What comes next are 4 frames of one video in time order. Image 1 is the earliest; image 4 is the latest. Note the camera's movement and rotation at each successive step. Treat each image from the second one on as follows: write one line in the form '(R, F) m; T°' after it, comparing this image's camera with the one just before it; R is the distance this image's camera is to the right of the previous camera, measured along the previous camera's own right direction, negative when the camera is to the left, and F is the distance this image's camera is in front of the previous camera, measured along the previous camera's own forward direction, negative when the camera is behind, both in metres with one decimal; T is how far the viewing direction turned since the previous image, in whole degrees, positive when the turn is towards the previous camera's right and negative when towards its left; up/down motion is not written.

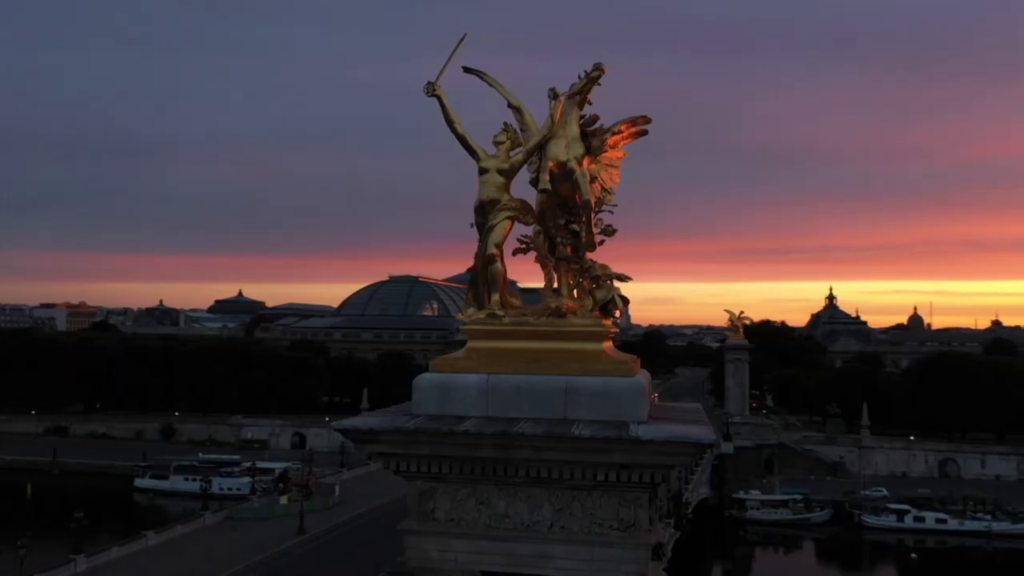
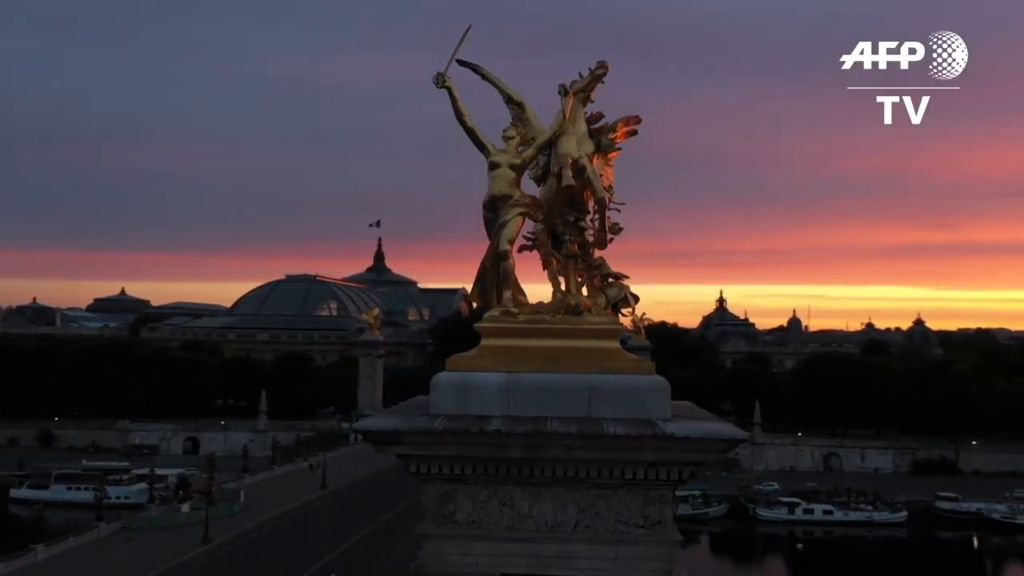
(-1.4, 0.0) m; +10°
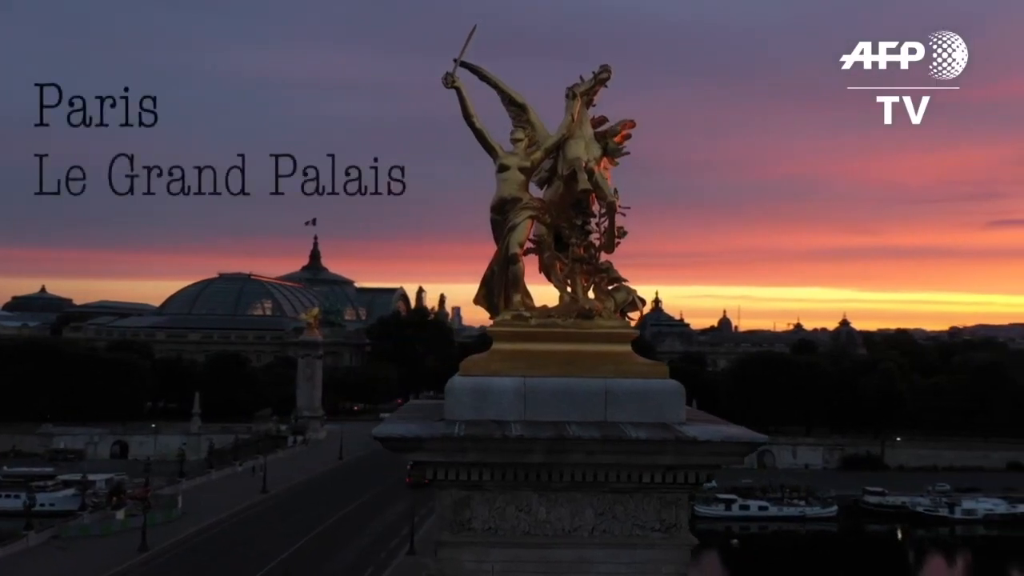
(-0.9, +0.1) m; +6°
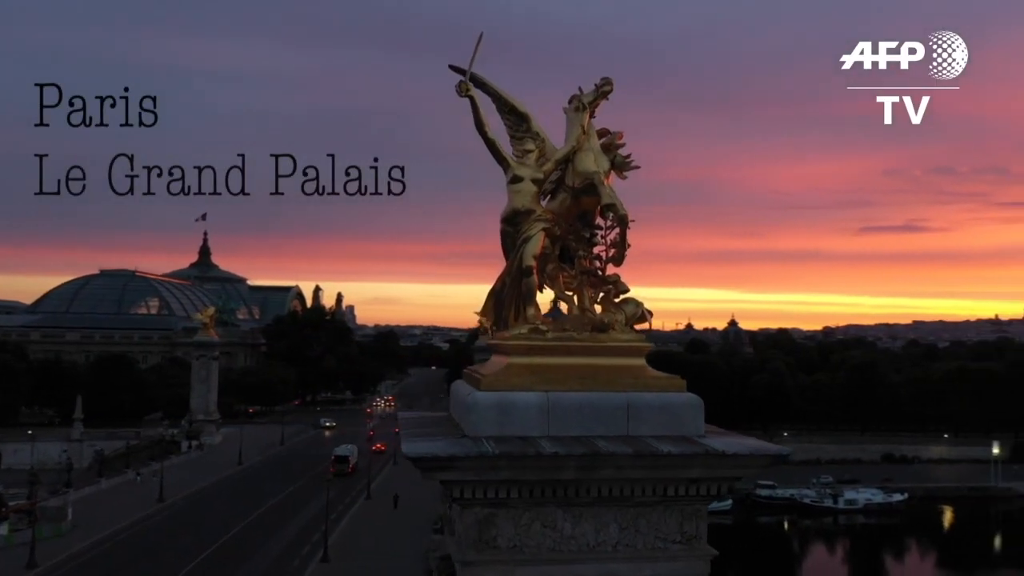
(-1.4, +0.3) m; +10°
